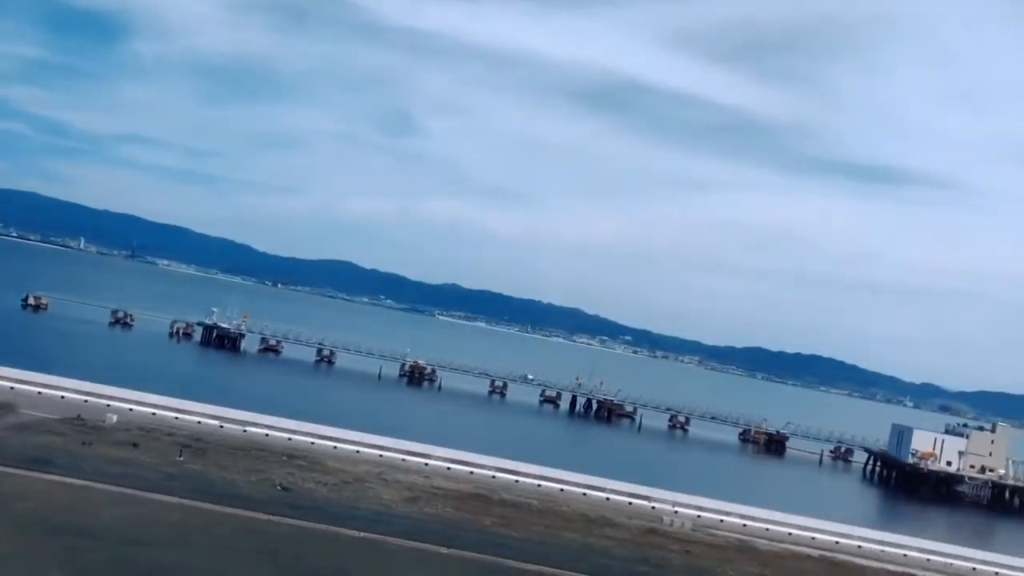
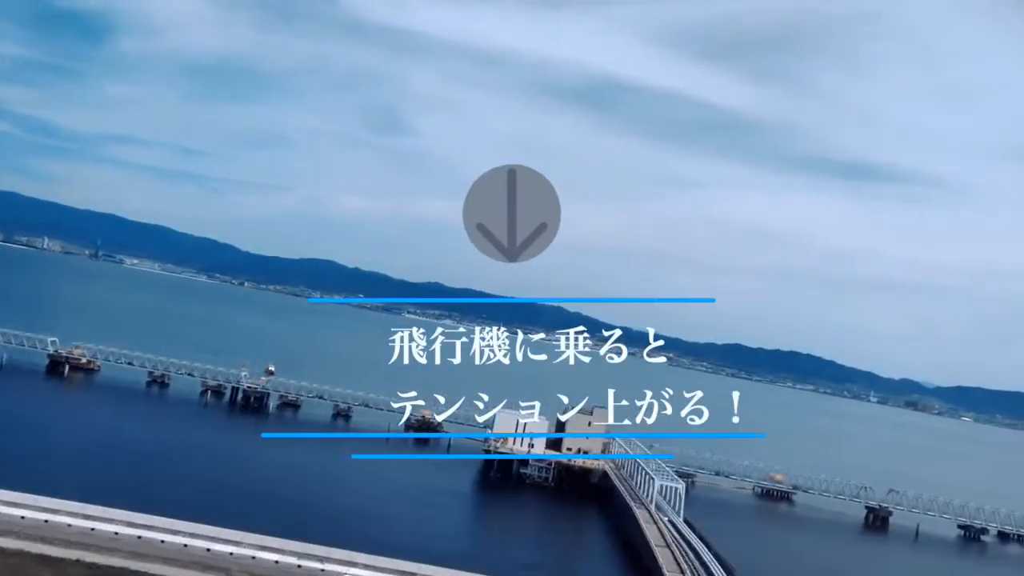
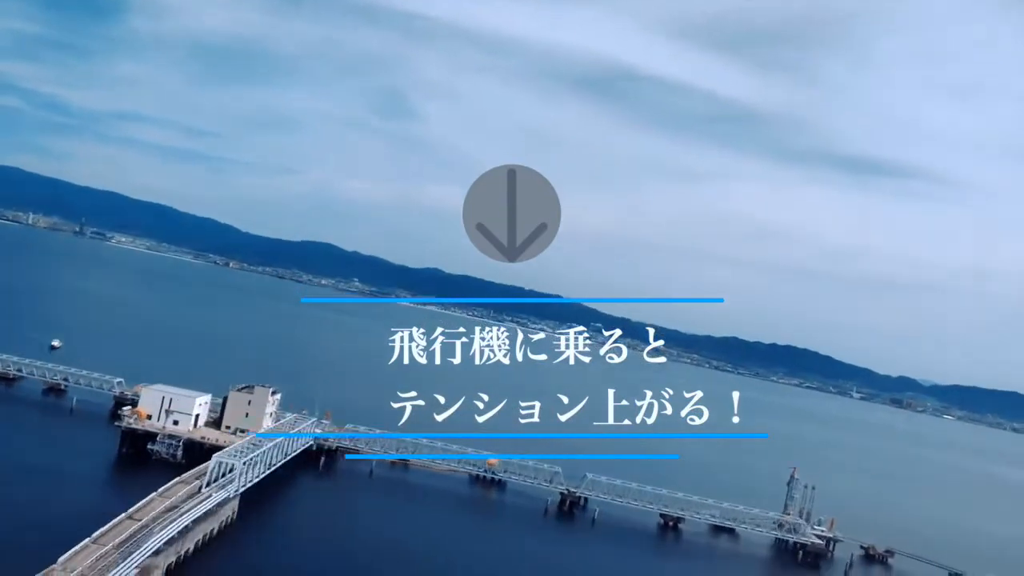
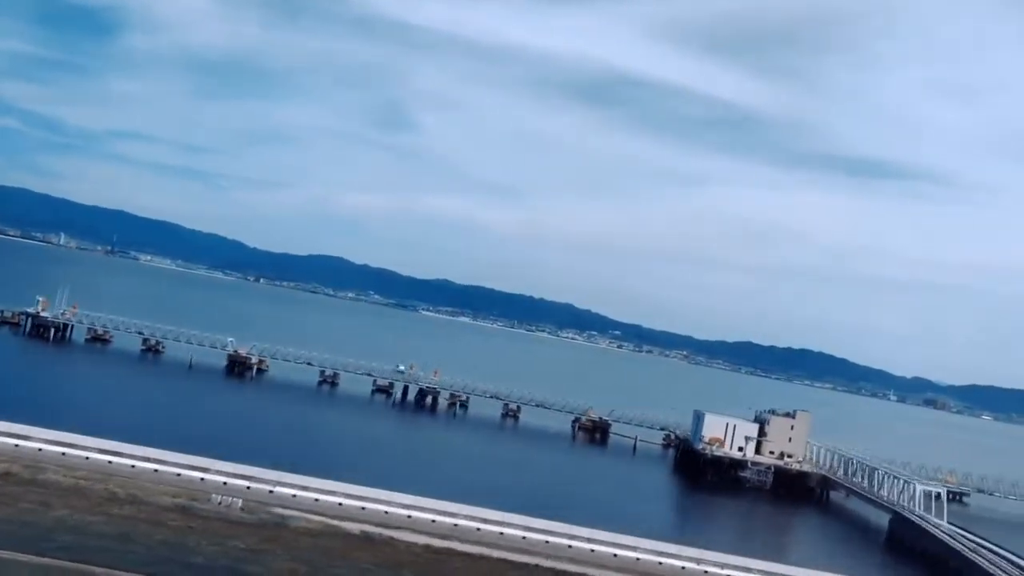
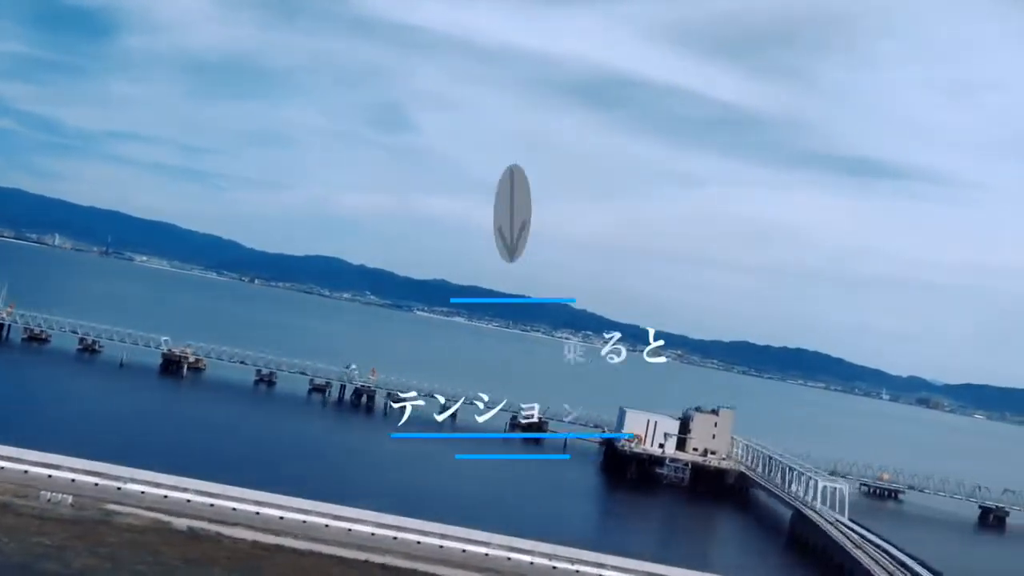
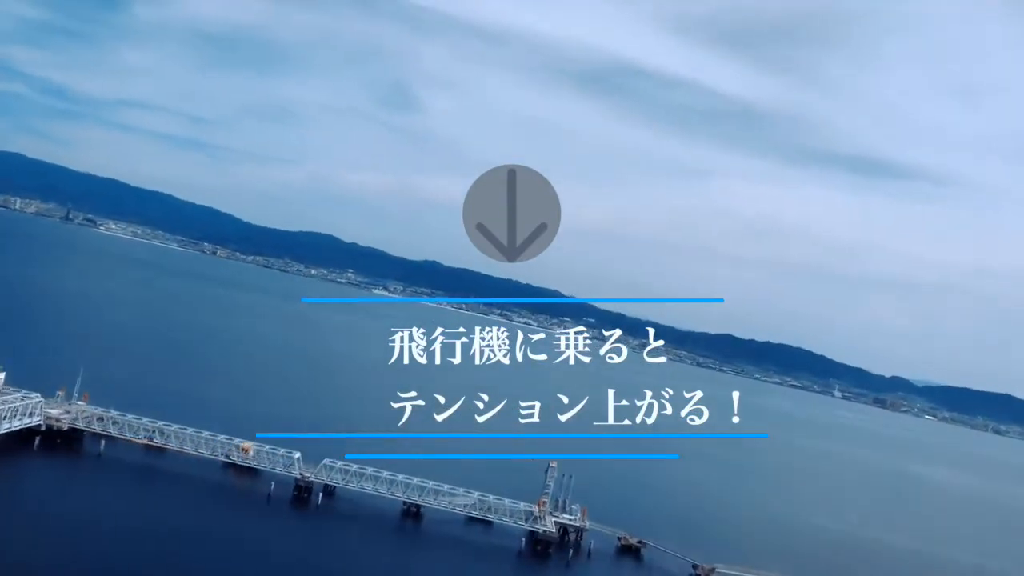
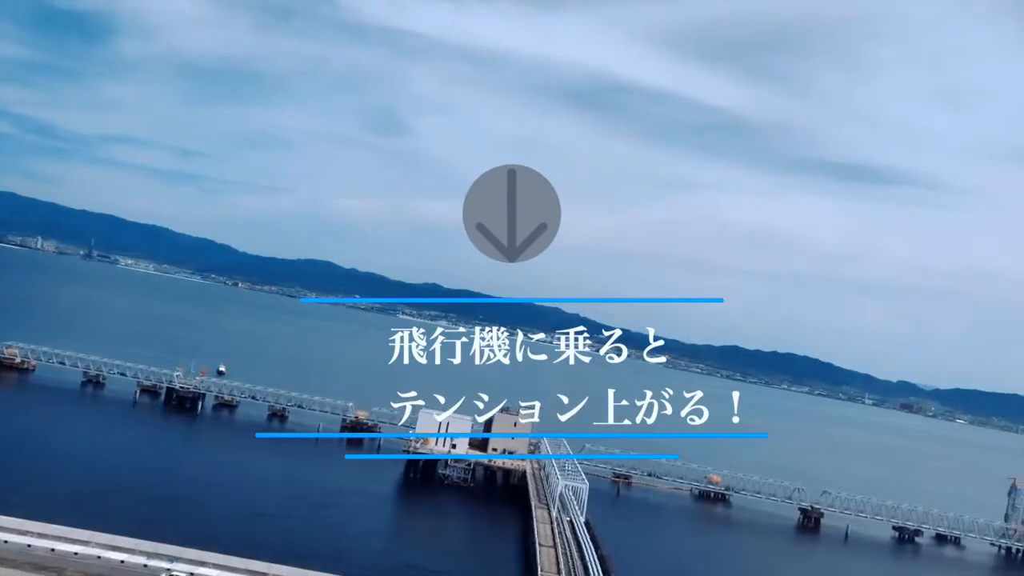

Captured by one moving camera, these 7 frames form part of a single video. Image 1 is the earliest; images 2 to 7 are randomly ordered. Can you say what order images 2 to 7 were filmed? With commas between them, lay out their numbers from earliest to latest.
4, 5, 2, 7, 3, 6
